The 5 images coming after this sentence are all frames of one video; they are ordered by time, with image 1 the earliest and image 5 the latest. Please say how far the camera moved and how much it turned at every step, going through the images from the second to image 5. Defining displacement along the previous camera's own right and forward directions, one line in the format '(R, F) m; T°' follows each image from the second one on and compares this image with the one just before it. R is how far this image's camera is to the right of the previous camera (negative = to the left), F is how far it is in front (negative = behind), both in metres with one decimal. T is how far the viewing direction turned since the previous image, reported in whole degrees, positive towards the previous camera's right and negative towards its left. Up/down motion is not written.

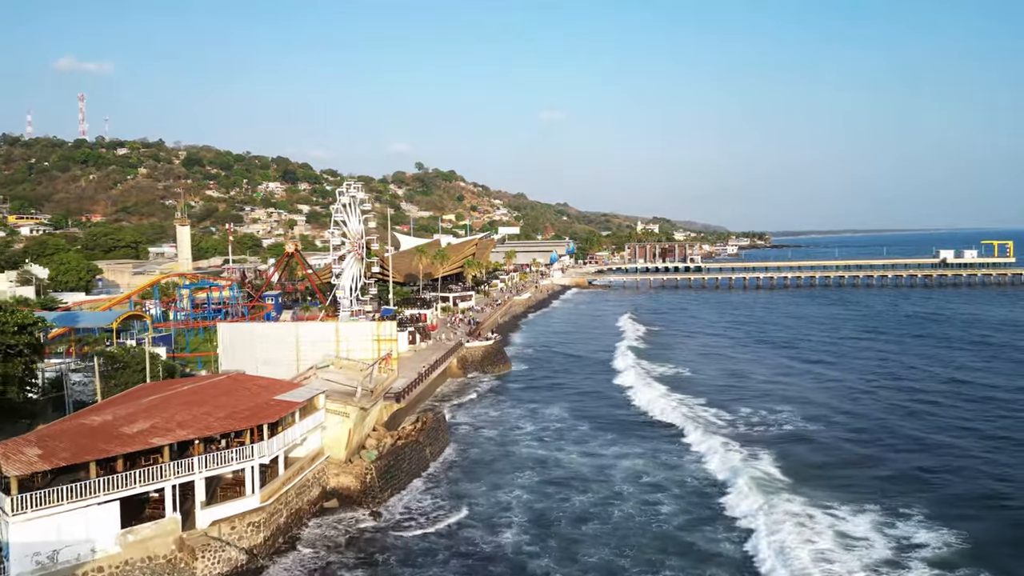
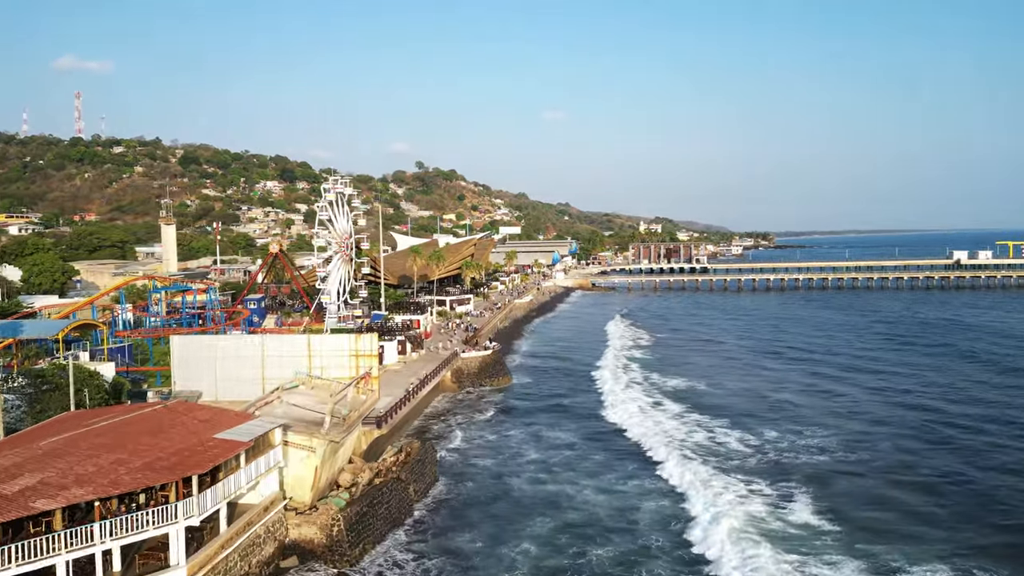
(+0.1, +4.6) m; 0°
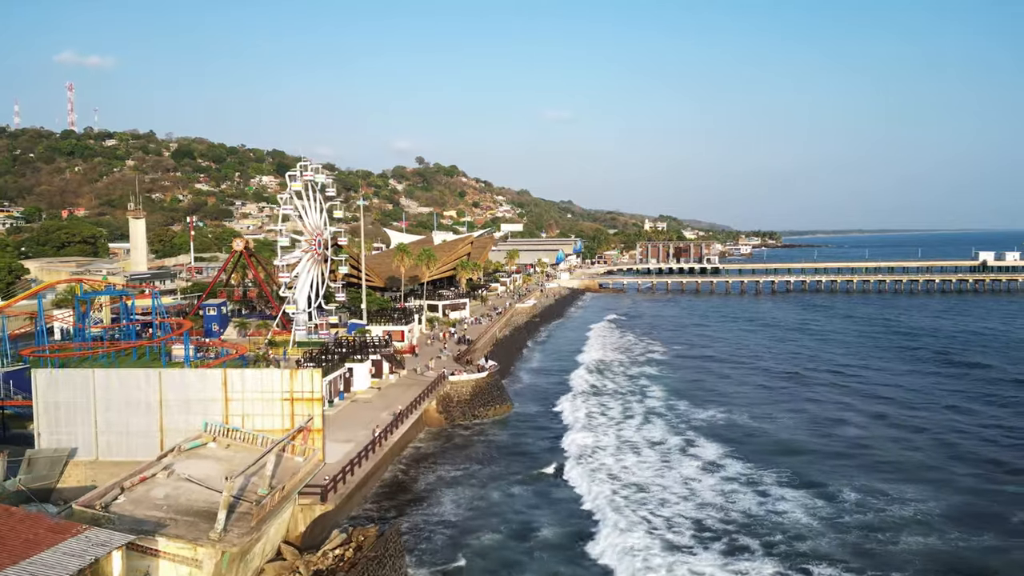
(0.0, +8.2) m; 0°
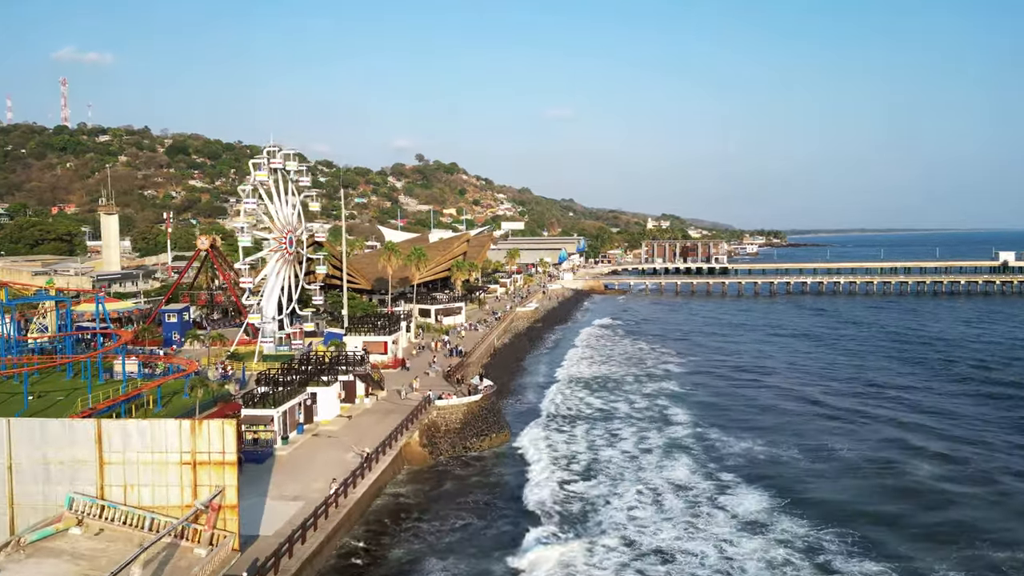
(+0.1, +6.0) m; 0°
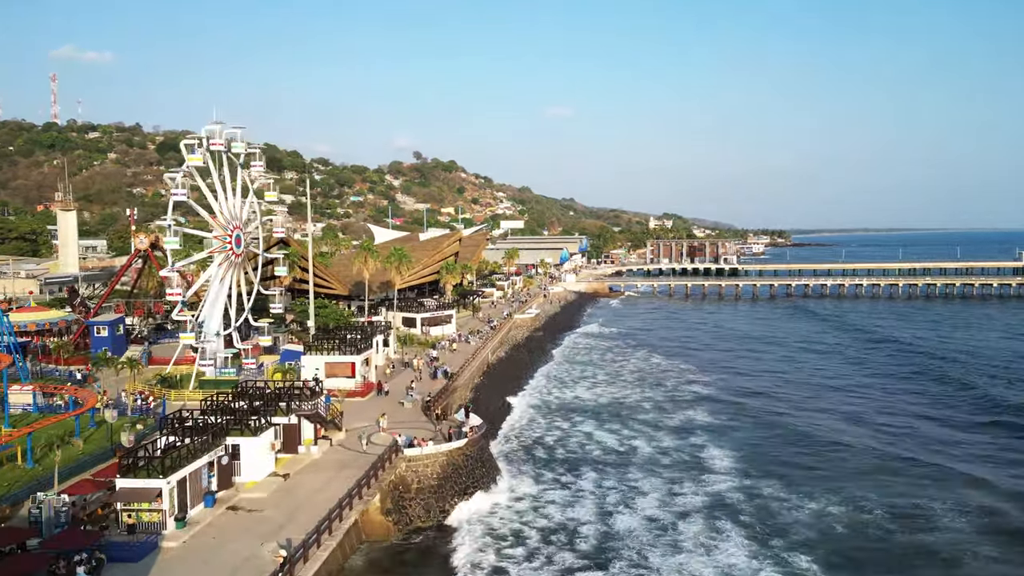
(+0.2, +7.2) m; 0°
